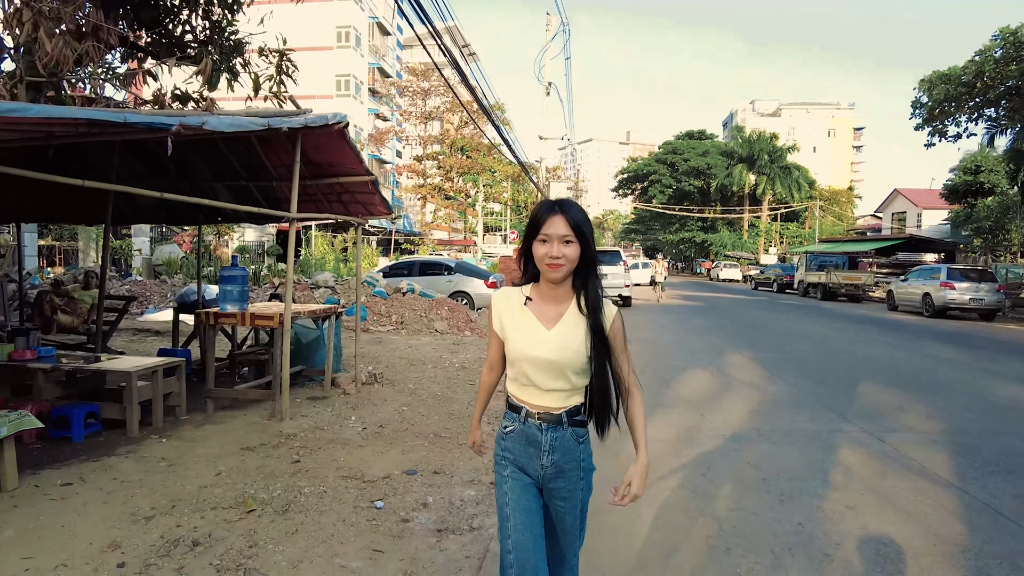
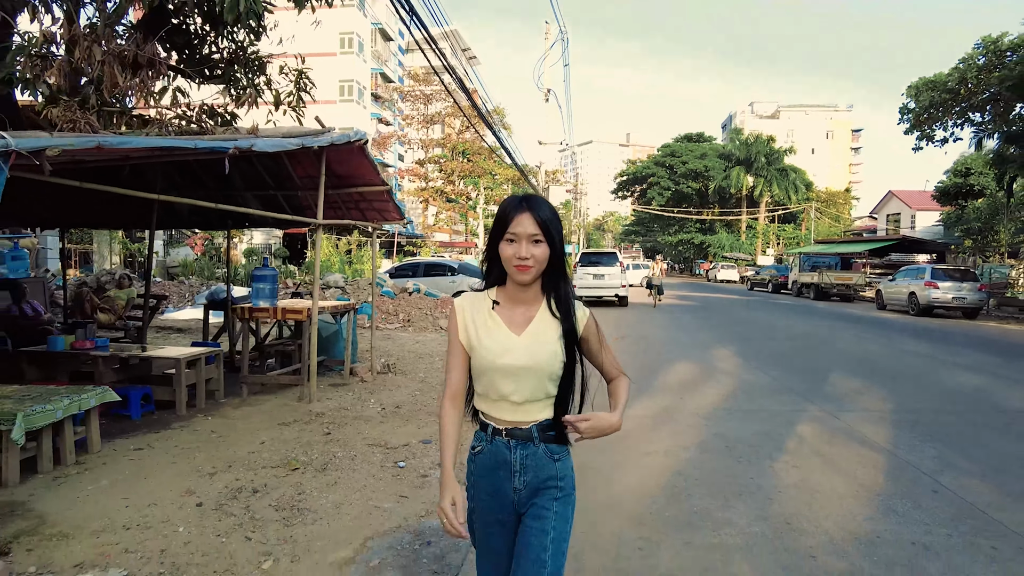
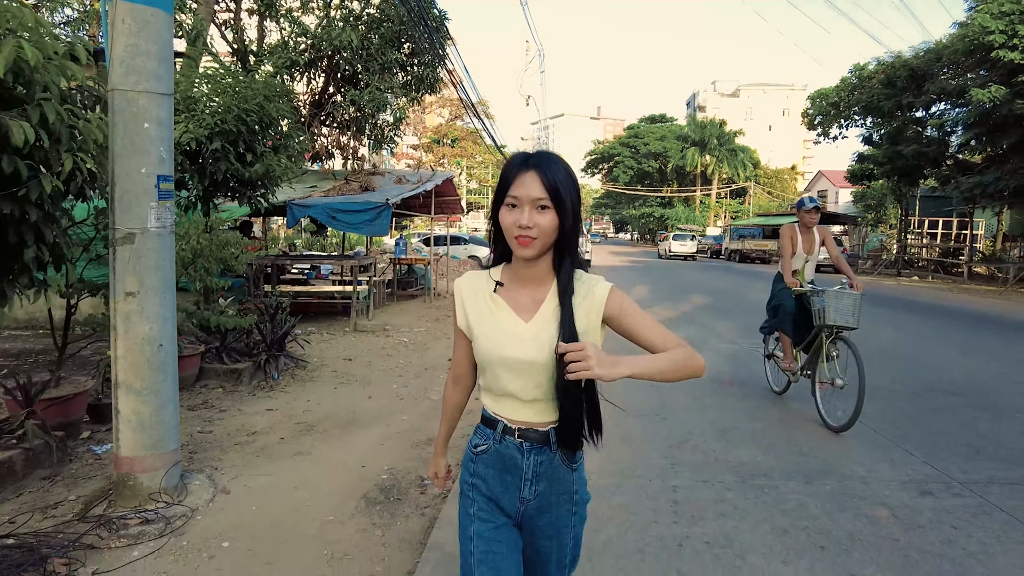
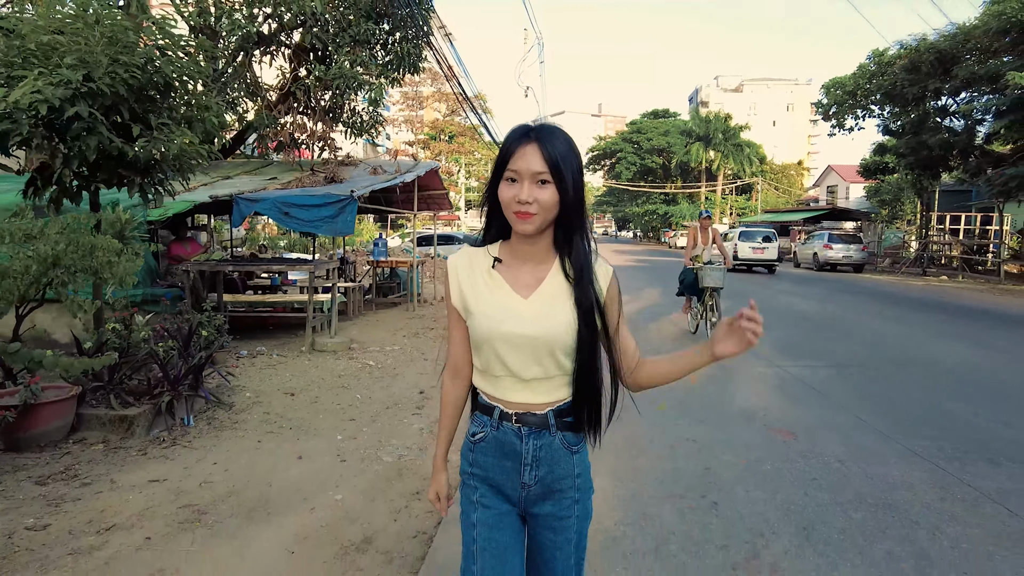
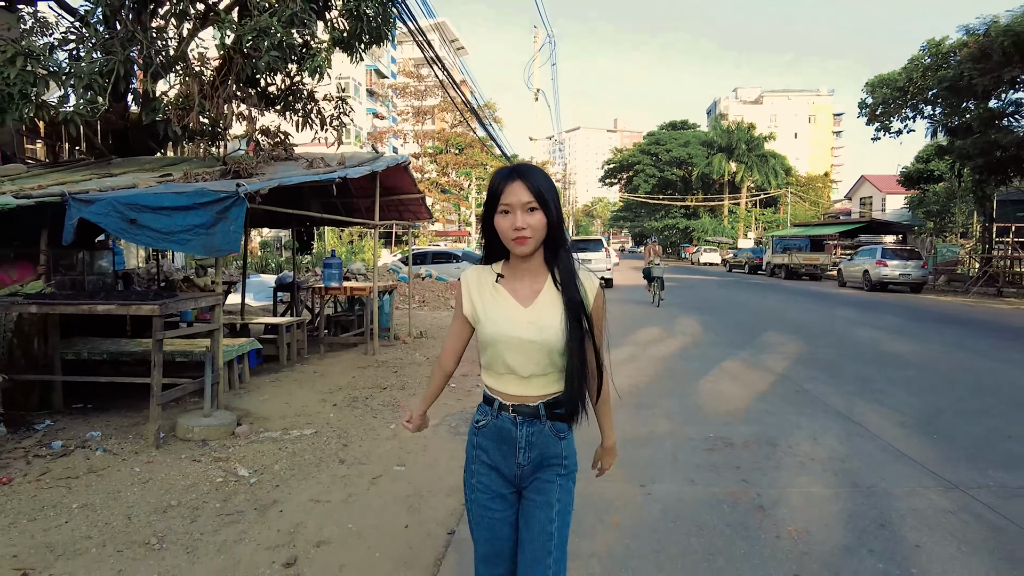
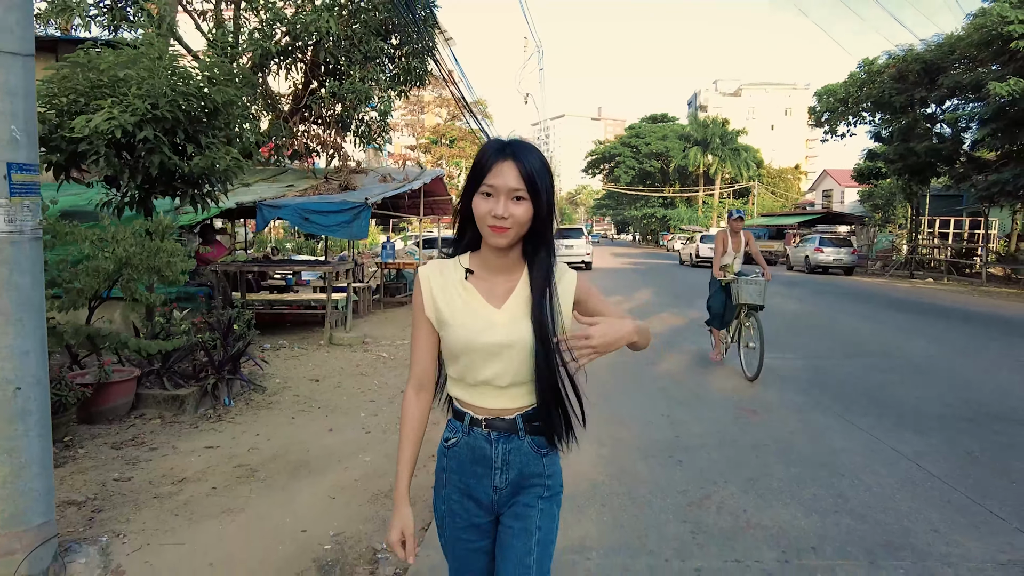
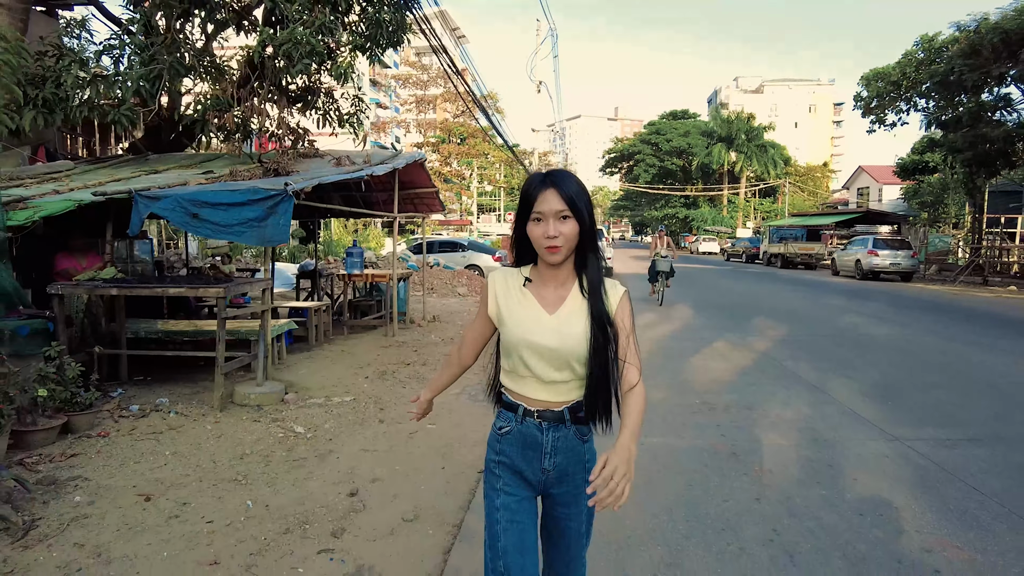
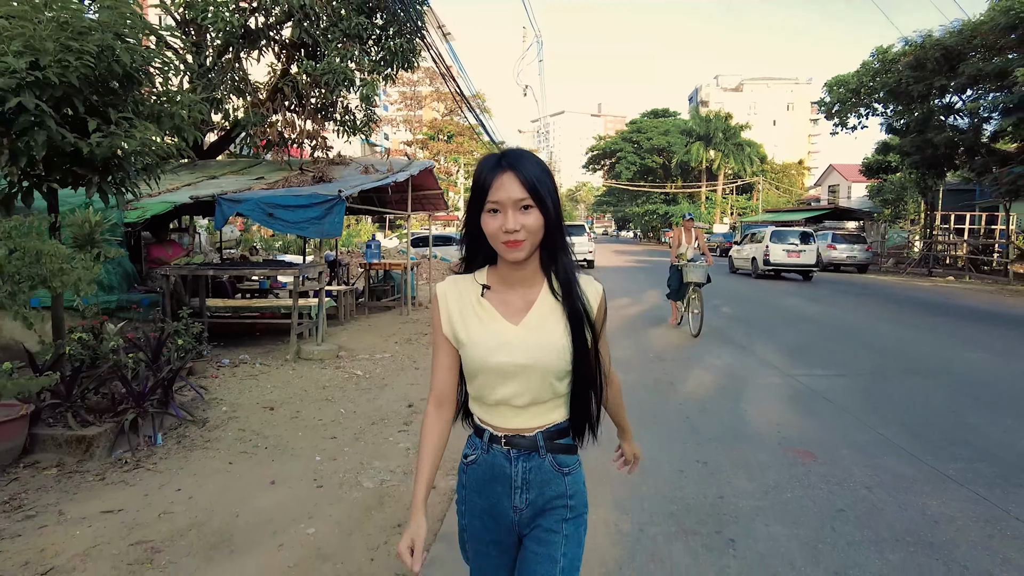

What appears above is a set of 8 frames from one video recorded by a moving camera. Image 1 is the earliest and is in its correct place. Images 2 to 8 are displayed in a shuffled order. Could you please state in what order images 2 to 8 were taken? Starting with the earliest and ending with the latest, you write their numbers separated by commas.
2, 5, 7, 8, 4, 6, 3
